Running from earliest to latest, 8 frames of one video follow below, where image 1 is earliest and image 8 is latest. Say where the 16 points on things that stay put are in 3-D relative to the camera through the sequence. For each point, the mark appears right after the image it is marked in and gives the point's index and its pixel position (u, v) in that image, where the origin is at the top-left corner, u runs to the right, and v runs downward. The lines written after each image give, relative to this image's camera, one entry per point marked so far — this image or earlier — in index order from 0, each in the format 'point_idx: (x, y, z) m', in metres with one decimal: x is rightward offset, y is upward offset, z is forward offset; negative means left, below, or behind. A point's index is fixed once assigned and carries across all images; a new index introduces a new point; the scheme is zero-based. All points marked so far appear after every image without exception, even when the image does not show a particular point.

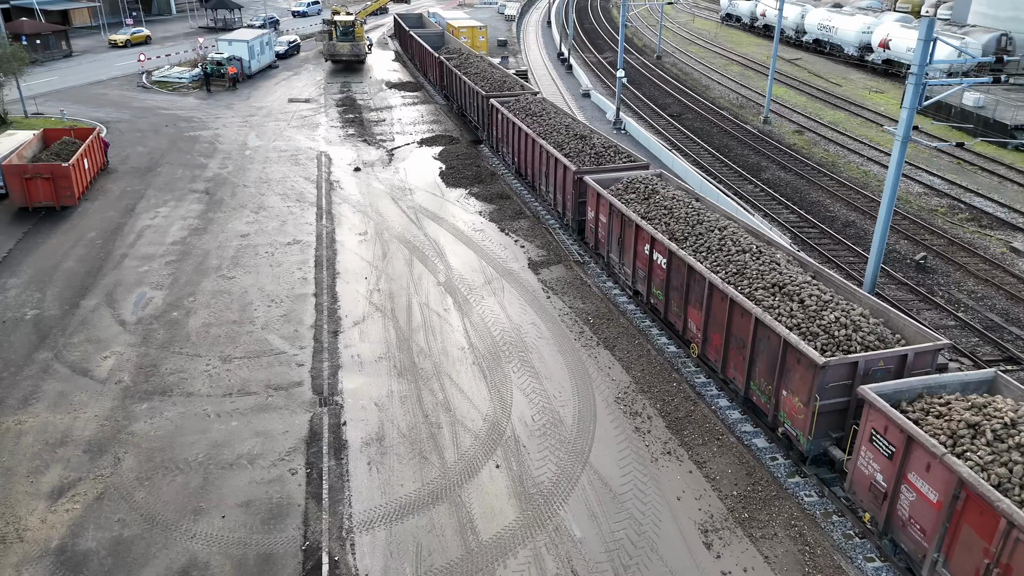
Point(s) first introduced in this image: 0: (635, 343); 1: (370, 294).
0: (+2.4, -1.1, +14.1) m
1: (-3.2, -0.1, +16.2) m
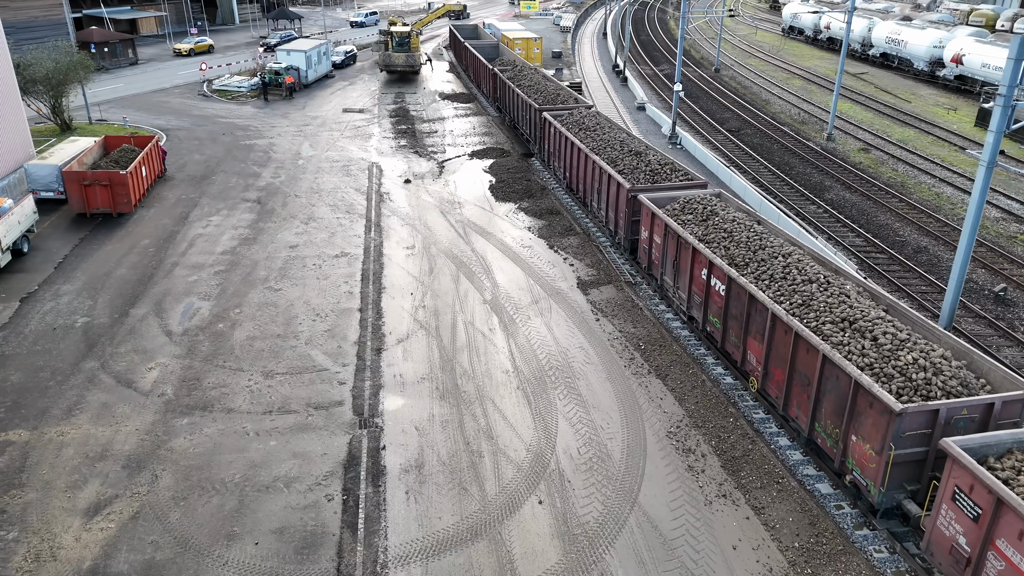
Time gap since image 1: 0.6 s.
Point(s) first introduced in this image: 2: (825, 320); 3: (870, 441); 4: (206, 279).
0: (+3.3, -1.6, +13.4) m
1: (-2.2, -0.5, +15.9) m
2: (+4.7, -0.5, +10.7) m
3: (+4.6, -2.0, +9.3) m
4: (-7.3, +0.2, +17.2) m
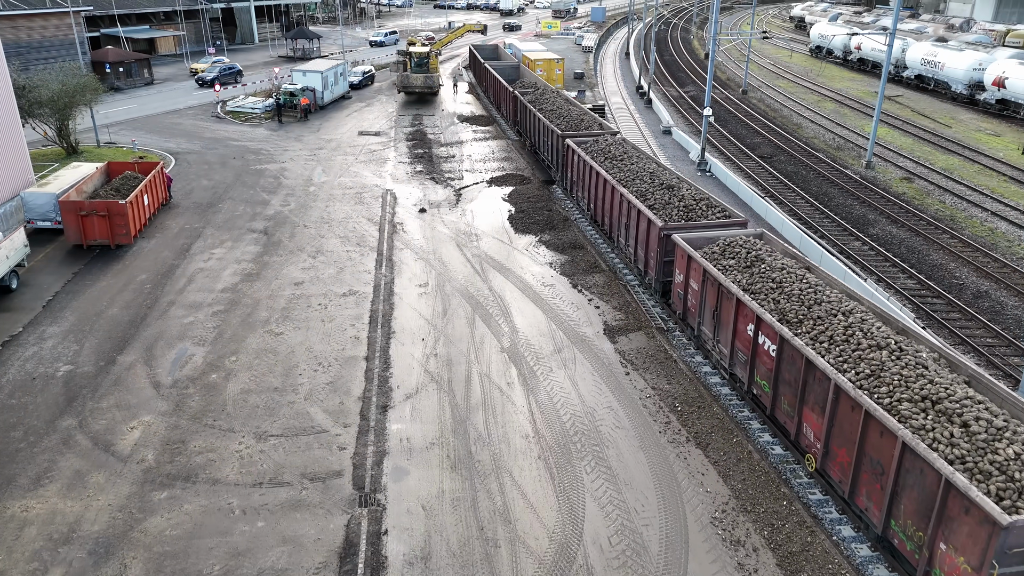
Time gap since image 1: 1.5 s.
0: (+3.6, -2.5, +11.8) m
1: (-1.7, -1.4, +14.5) m
2: (+5.0, -1.4, +9.2) m
3: (+4.9, -2.8, +7.7) m
4: (-6.8, -0.7, +15.9) m
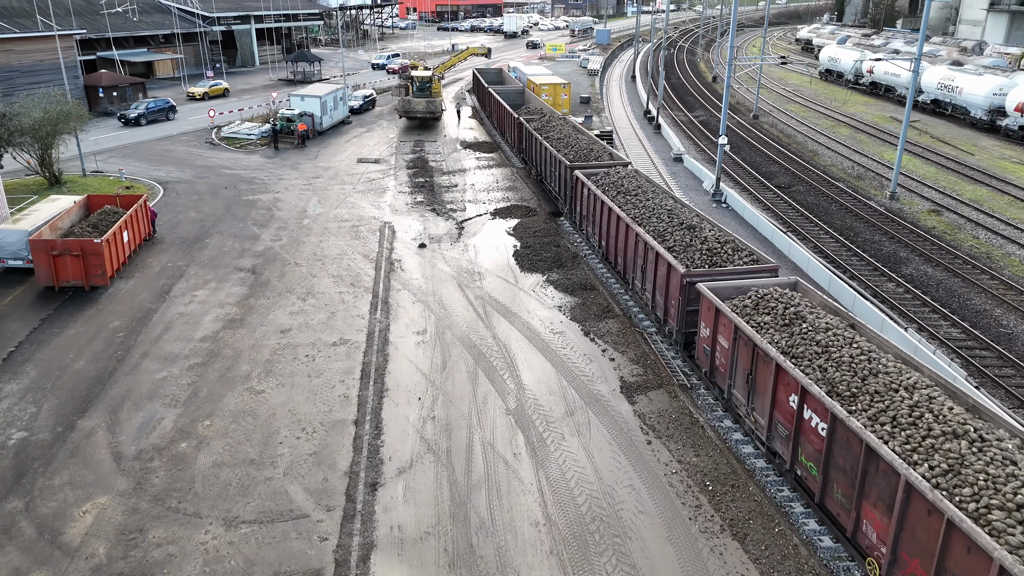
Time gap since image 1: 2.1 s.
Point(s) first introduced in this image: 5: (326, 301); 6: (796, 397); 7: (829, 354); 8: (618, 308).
0: (+3.7, -3.5, +10.3) m
1: (-1.6, -2.5, +12.9) m
2: (+5.1, -2.3, +7.6) m
3: (+4.9, -3.7, +6.1) m
4: (-6.7, -1.8, +14.4) m
5: (-4.7, -0.3, +18.1) m
6: (+4.0, -1.6, +10.3) m
7: (+4.7, -1.0, +10.6) m
8: (+2.6, -0.5, +17.7) m
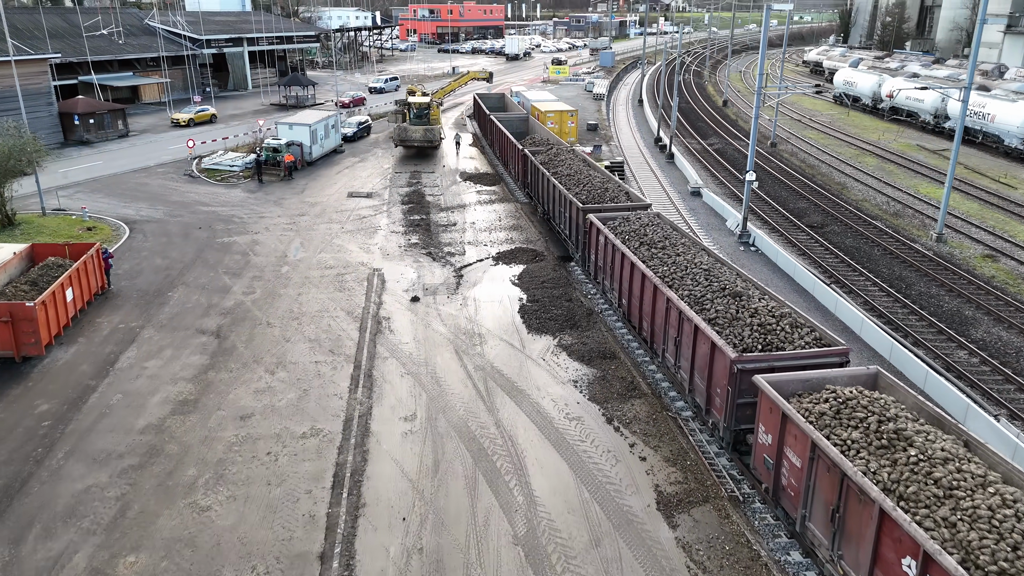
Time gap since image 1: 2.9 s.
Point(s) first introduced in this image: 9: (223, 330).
0: (+3.9, -4.8, +7.4) m
1: (-1.5, -3.8, +10.1) m
2: (+5.2, -3.5, +4.8) m
3: (+5.1, -4.9, +3.3) m
4: (-6.6, -3.2, +11.6) m
5: (-4.5, -1.9, +15.4) m
6: (+4.2, -2.9, +7.5) m
7: (+4.8, -2.3, +7.8) m
8: (+2.8, -2.0, +14.9) m
9: (-7.0, -1.0, +17.3) m
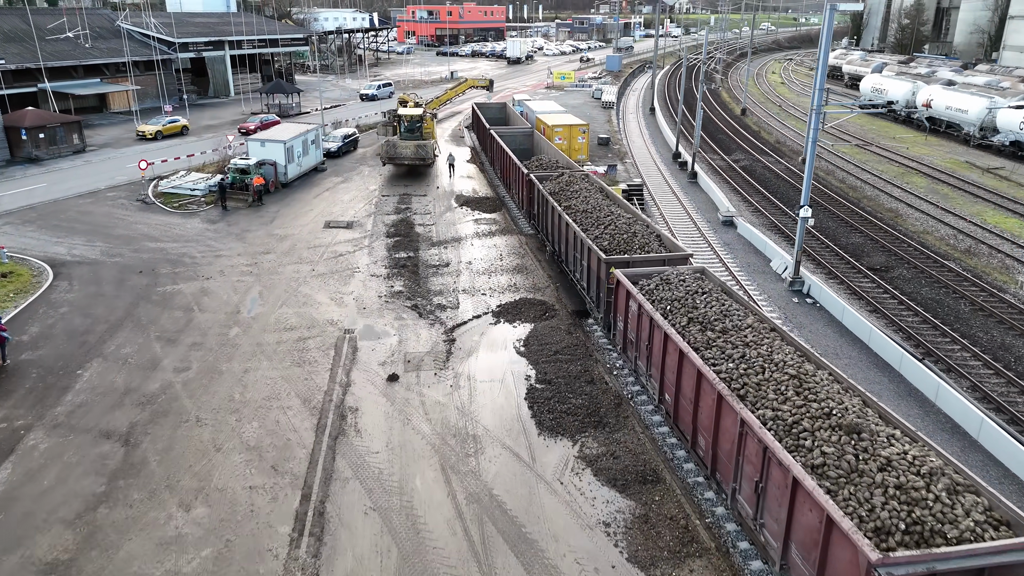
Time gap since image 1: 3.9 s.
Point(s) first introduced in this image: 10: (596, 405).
0: (+3.9, -6.4, +3.2) m
1: (-1.4, -5.4, +5.9) m
2: (+5.3, -5.1, +0.6) m
3: (+5.2, -6.5, -1.0) m
4: (-6.5, -4.8, +7.4) m
5: (-4.4, -3.5, +11.1) m
6: (+4.3, -4.5, +3.2) m
7: (+4.9, -3.9, +3.6) m
8: (+2.8, -3.6, +10.6) m
9: (-6.9, -2.6, +13.1) m
10: (+1.6, -2.4, +14.1) m
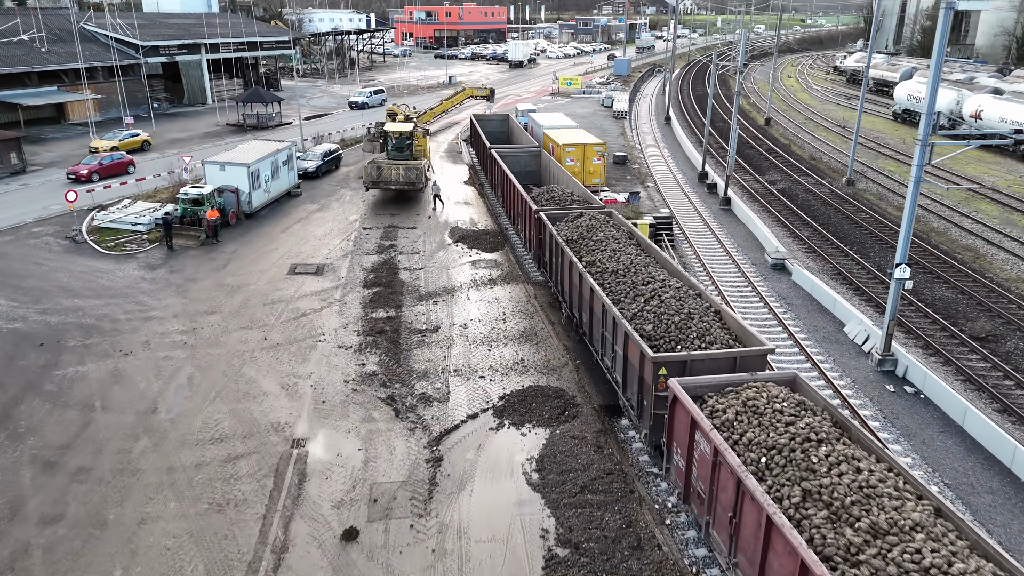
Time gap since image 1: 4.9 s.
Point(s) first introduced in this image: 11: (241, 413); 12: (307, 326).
0: (+4.1, -8.1, -1.5) m
1: (-1.3, -7.2, +1.2) m
2: (+5.4, -6.8, -4.1) m
3: (+5.3, -8.2, -5.6) m
4: (-6.4, -6.5, +2.8) m
5: (-4.3, -5.2, +6.5) m
6: (+4.4, -6.2, -1.4) m
7: (+5.0, -5.6, -1.1) m
8: (+3.0, -5.3, +6.0) m
9: (-6.7, -4.4, +8.5) m
10: (+1.8, -4.1, +9.4) m
11: (-5.2, -2.4, +13.9) m
12: (-5.1, -1.0, +17.9) m
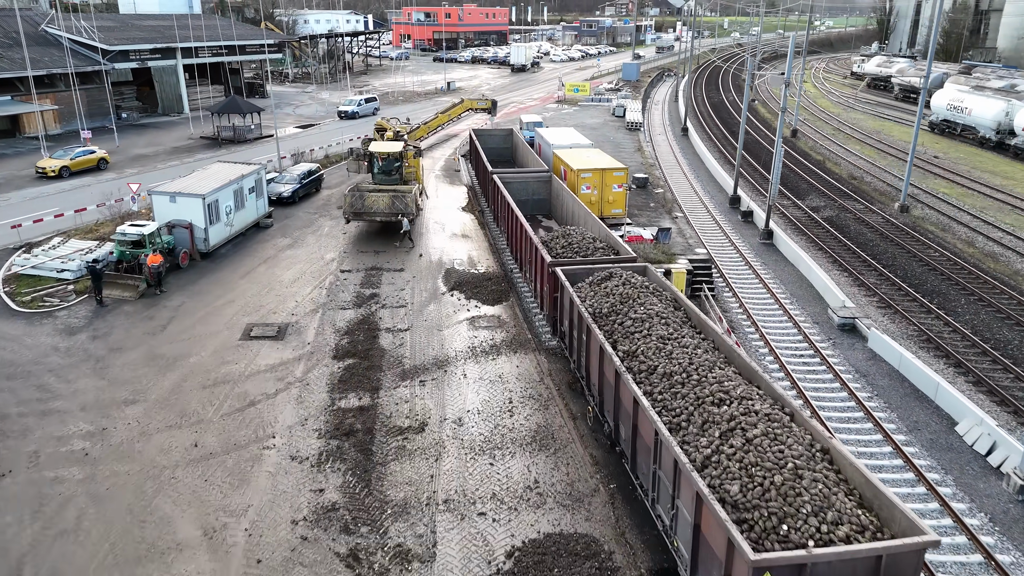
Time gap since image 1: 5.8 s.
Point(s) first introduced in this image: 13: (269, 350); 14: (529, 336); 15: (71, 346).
0: (+4.2, -9.7, -5.7) m
1: (-1.1, -8.8, -2.9) m
2: (+5.6, -8.4, -8.3) m
3: (+5.4, -9.8, -9.8) m
4: (-6.2, -8.1, -1.4) m
5: (-4.1, -6.8, +2.3) m
6: (+4.6, -7.8, -5.6) m
7: (+5.2, -7.2, -5.2) m
8: (+3.2, -7.0, +1.8) m
9: (-6.6, -6.0, +4.3) m
10: (+1.9, -5.7, +5.2) m
11: (-5.1, -4.0, +9.7) m
12: (-4.9, -2.6, +13.7) m
13: (-5.6, -1.4, +16.5) m
14: (+0.5, -1.2, +17.2) m
15: (-10.0, -1.3, +16.2) m
